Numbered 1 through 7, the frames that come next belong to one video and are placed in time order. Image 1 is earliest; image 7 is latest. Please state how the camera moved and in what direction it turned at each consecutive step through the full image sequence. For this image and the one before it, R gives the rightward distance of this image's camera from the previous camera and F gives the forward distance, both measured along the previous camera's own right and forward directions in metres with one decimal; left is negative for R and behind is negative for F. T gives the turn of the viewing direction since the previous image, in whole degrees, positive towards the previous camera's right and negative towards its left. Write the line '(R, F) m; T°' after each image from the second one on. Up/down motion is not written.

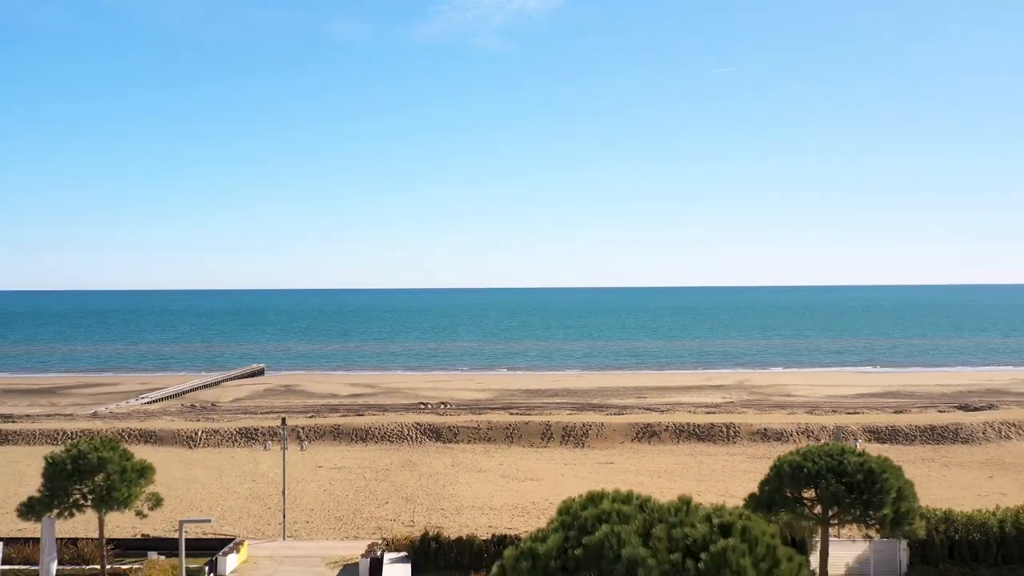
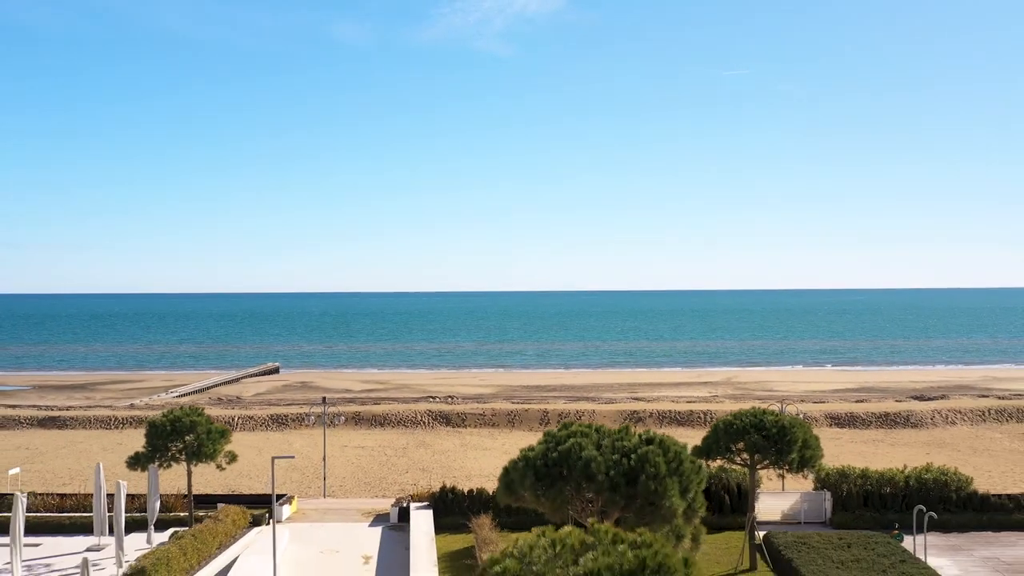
(0.0, -4.2) m; 0°
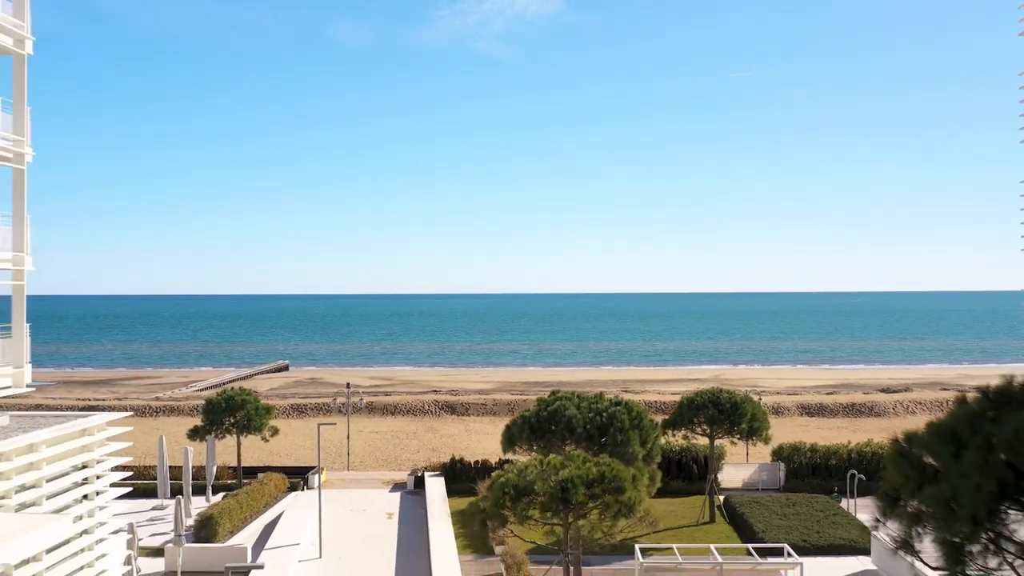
(0.0, -3.6) m; 0°
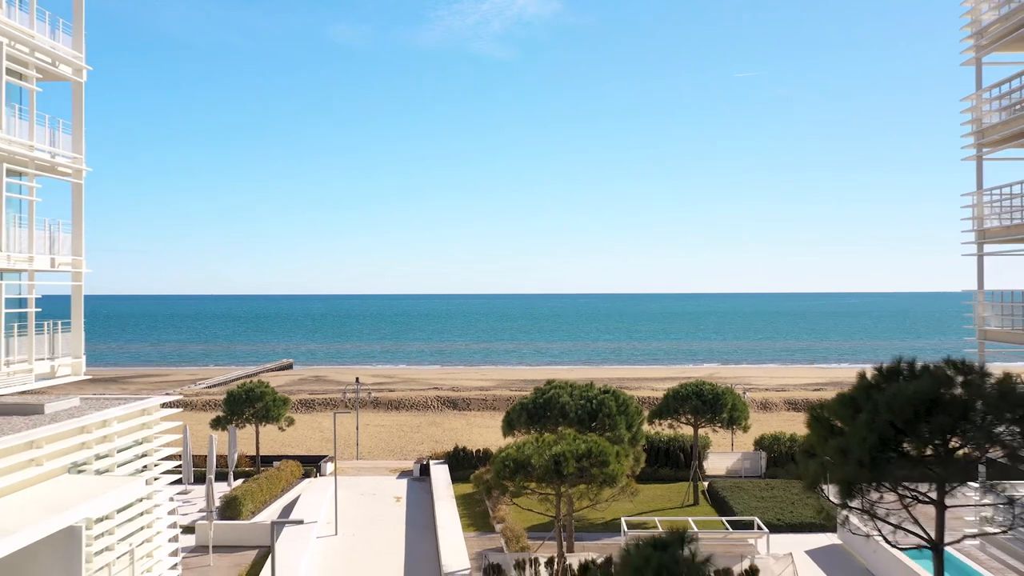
(0.0, -1.8) m; 0°
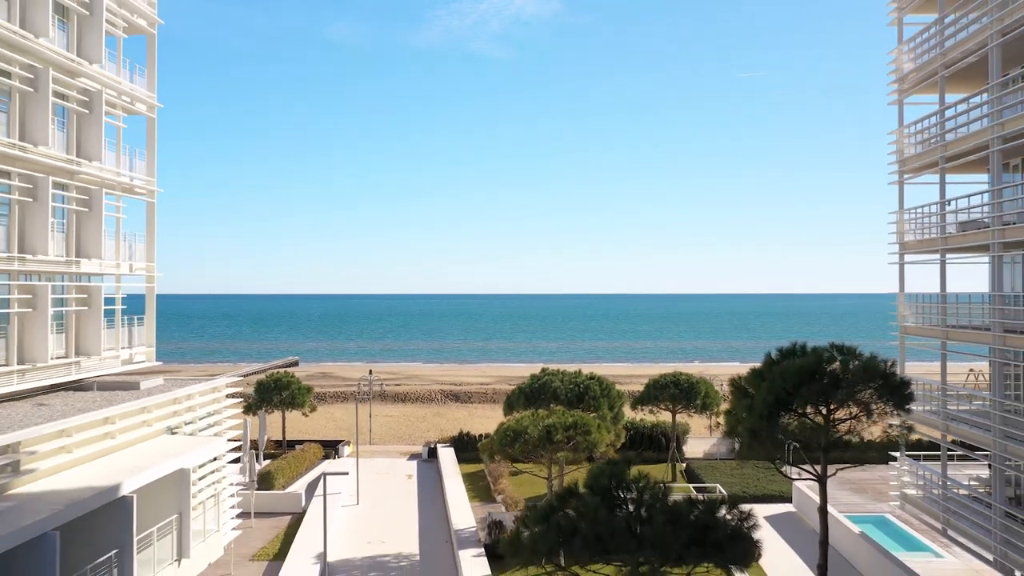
(-0.1, -3.0) m; 0°
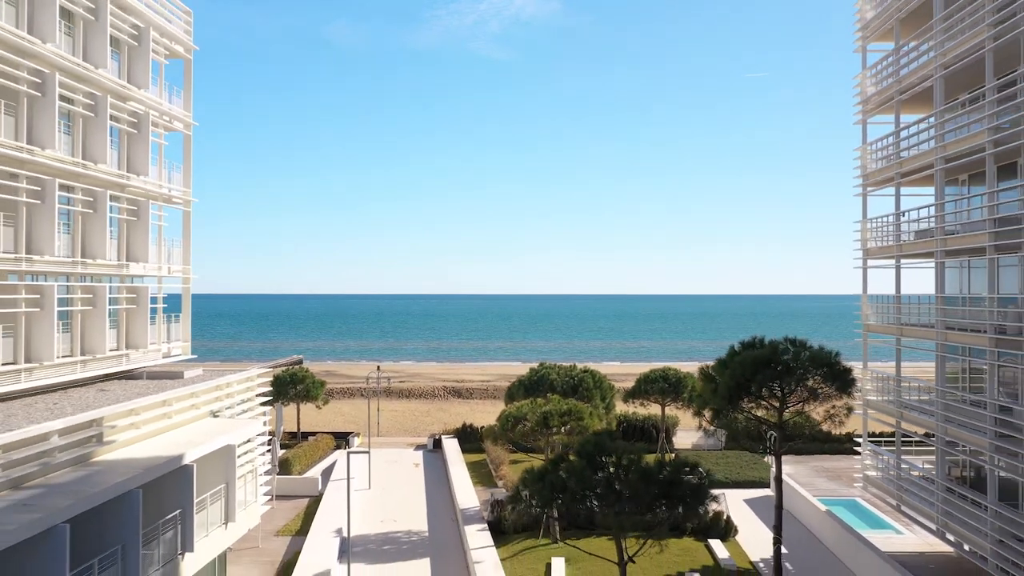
(0.0, -1.9) m; 0°
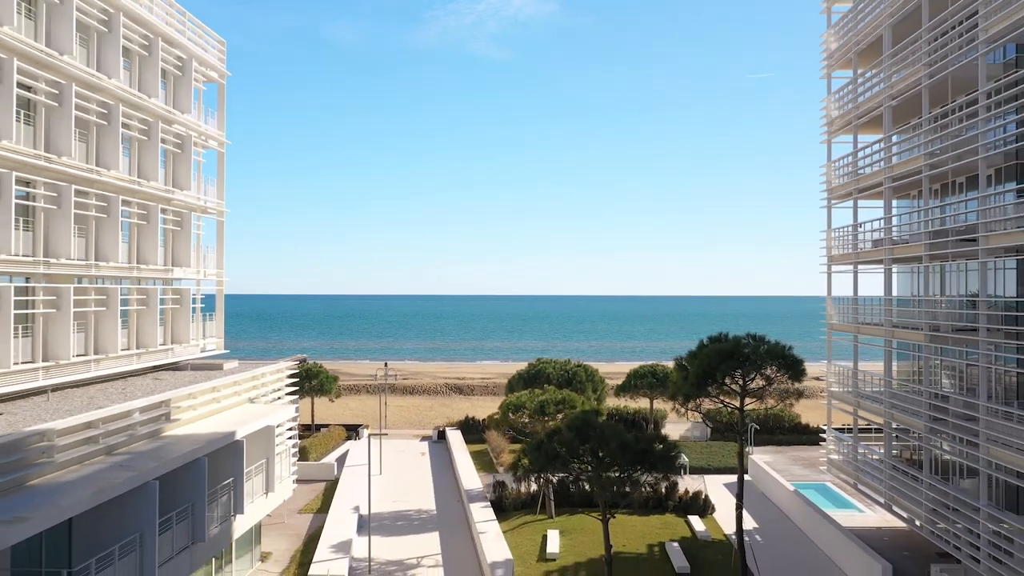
(-0.1, -2.3) m; 0°
